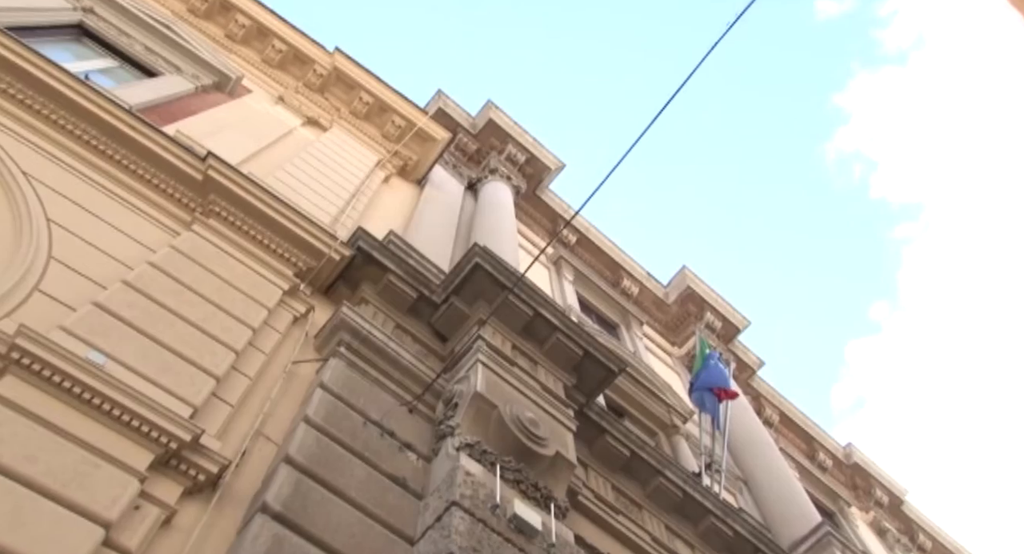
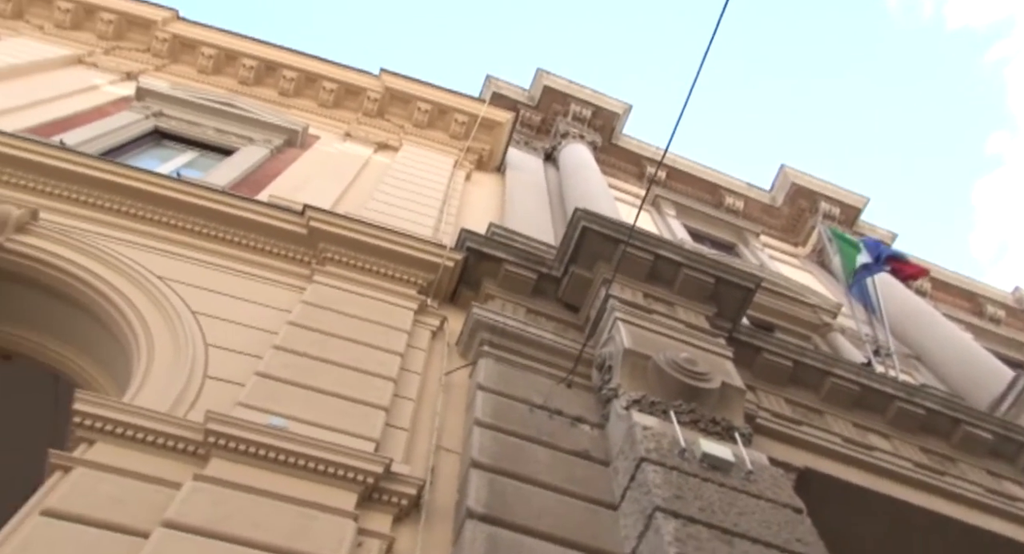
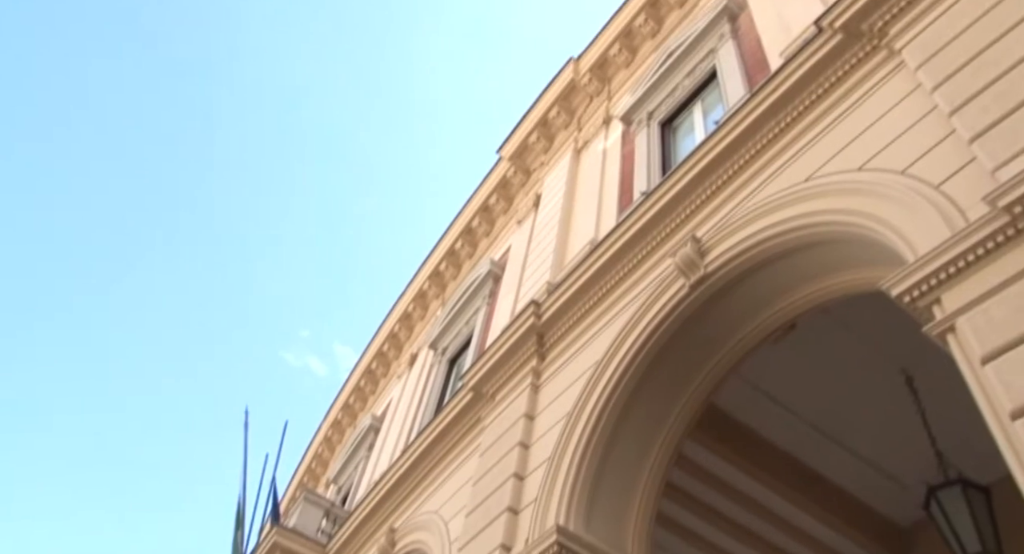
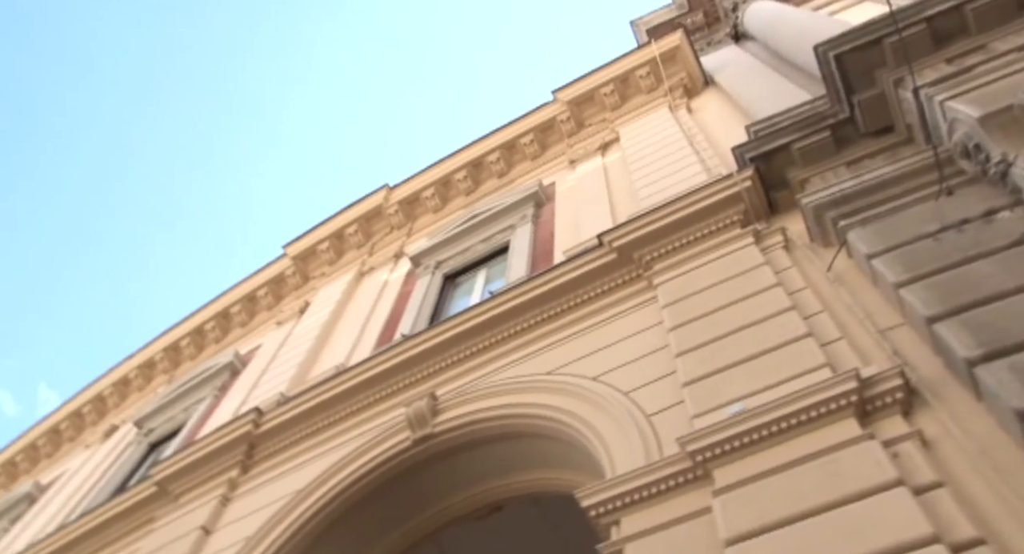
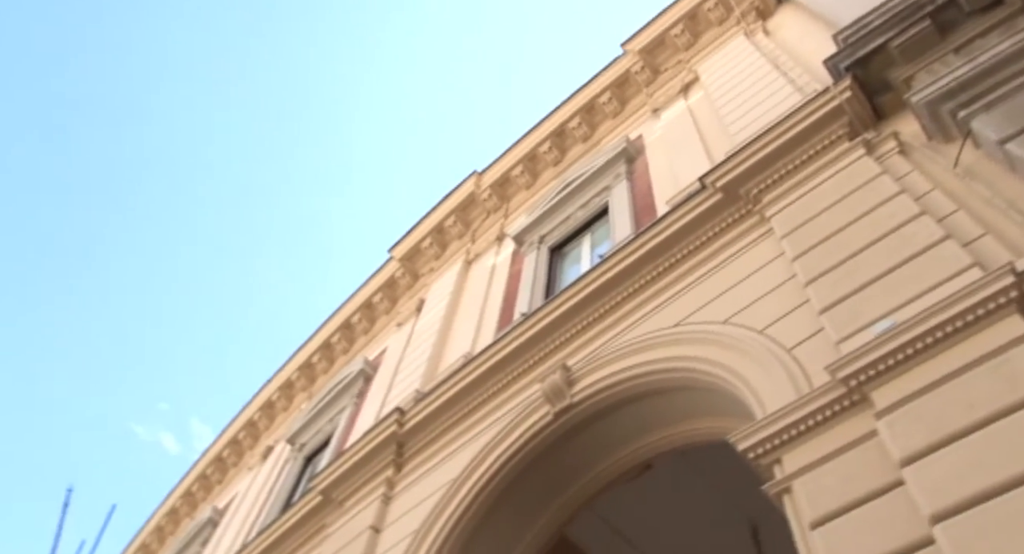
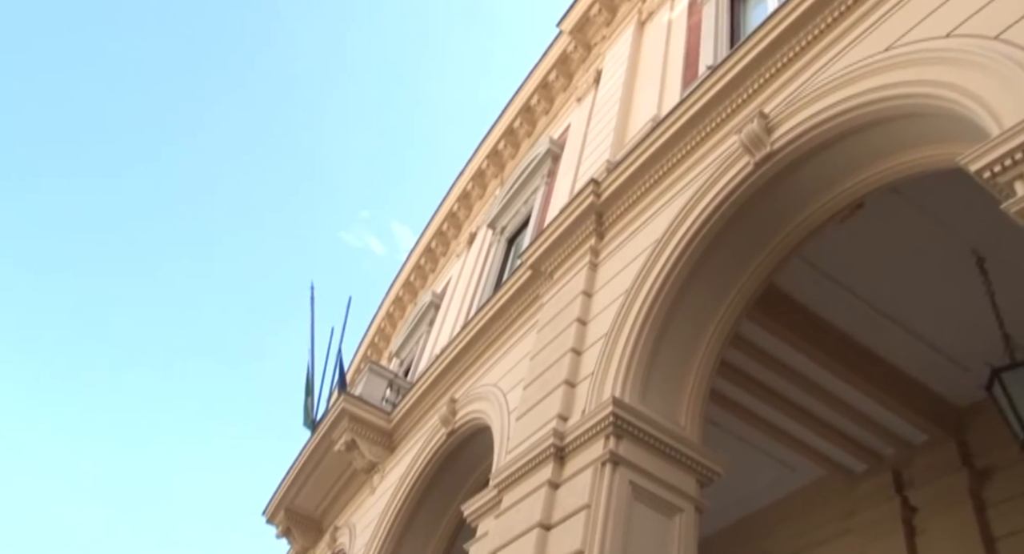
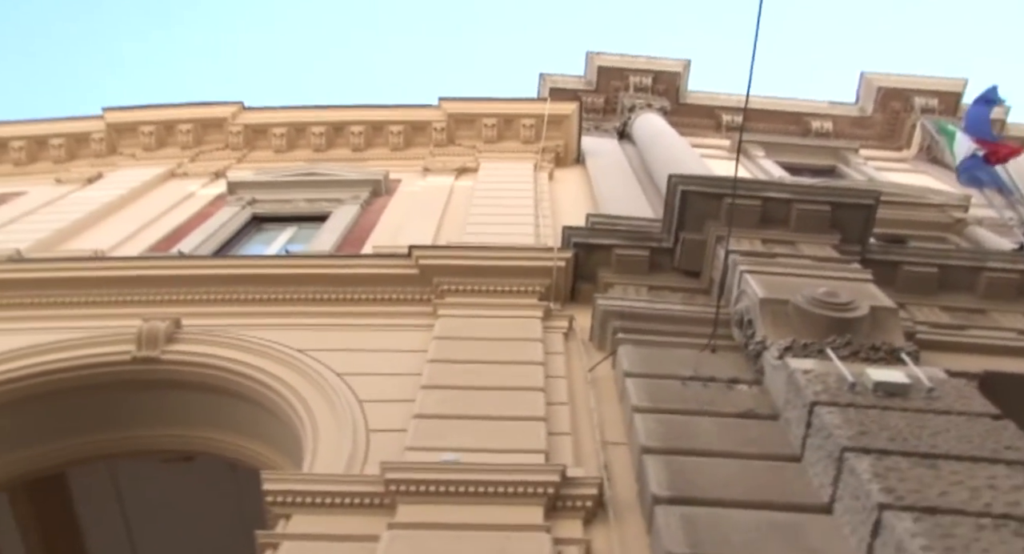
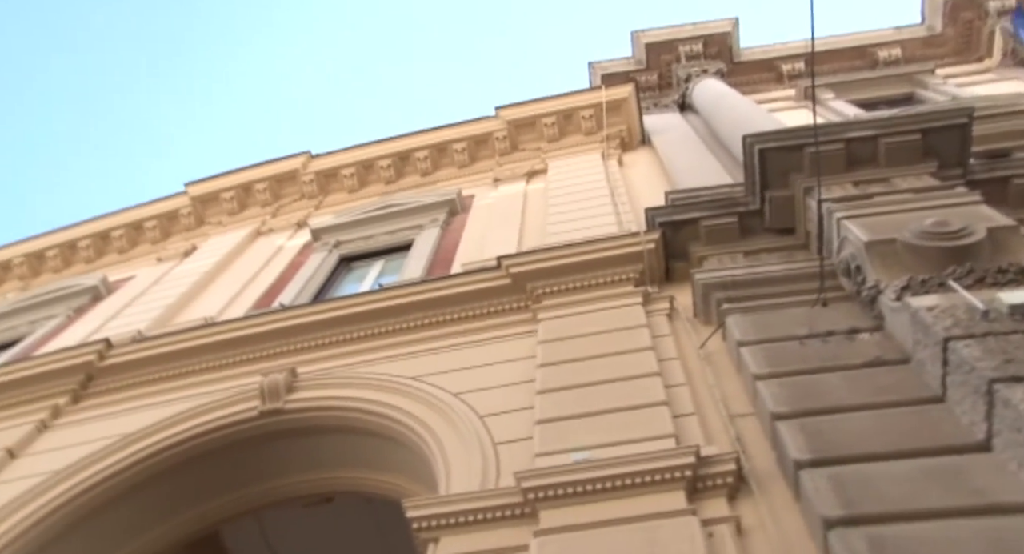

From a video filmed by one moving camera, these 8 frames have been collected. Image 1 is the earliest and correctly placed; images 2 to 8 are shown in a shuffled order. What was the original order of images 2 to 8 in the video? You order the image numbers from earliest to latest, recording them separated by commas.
2, 7, 8, 4, 5, 3, 6
